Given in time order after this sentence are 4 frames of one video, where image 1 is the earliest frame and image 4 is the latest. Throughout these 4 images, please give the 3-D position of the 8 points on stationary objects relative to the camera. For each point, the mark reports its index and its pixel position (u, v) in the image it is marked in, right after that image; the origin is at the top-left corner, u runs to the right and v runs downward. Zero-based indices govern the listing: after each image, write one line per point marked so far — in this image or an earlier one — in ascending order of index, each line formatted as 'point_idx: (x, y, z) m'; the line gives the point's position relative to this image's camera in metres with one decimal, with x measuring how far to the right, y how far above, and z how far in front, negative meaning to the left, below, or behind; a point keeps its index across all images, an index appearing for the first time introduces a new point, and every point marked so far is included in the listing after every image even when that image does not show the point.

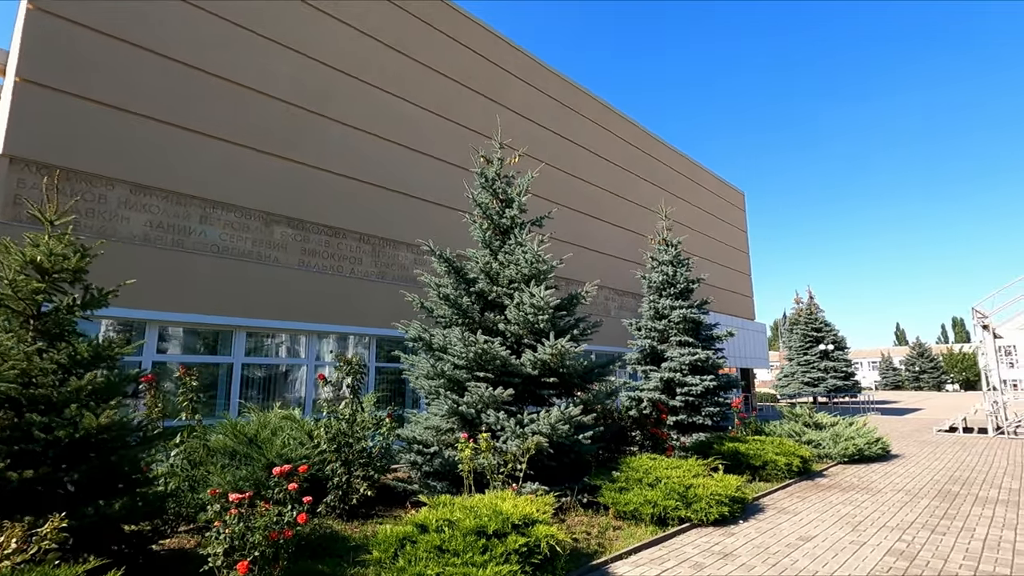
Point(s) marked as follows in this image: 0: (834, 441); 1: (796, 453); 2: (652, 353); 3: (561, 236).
0: (+6.9, -3.3, +11.5) m
1: (+5.1, -3.0, +9.7) m
2: (+3.4, -1.6, +13.1) m
3: (+1.3, +1.8, +17.3) m
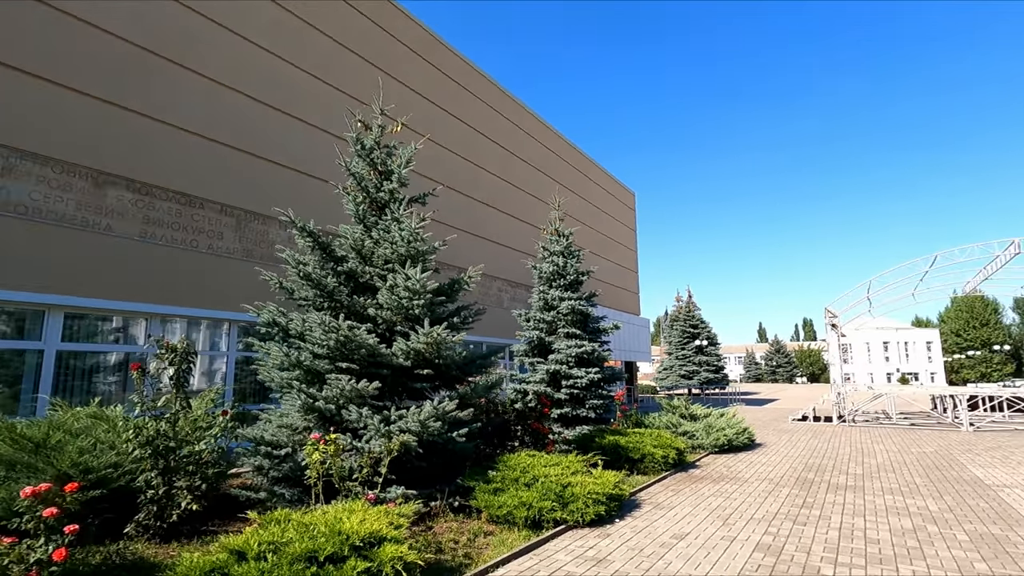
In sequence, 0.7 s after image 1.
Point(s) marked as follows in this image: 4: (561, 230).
0: (+4.3, -3.2, +11.9) m
1: (+2.9, -2.9, +9.8) m
2: (+0.6, -1.3, +12.8) m
3: (-2.1, +2.1, +16.5) m
4: (+1.3, +1.5, +13.8) m
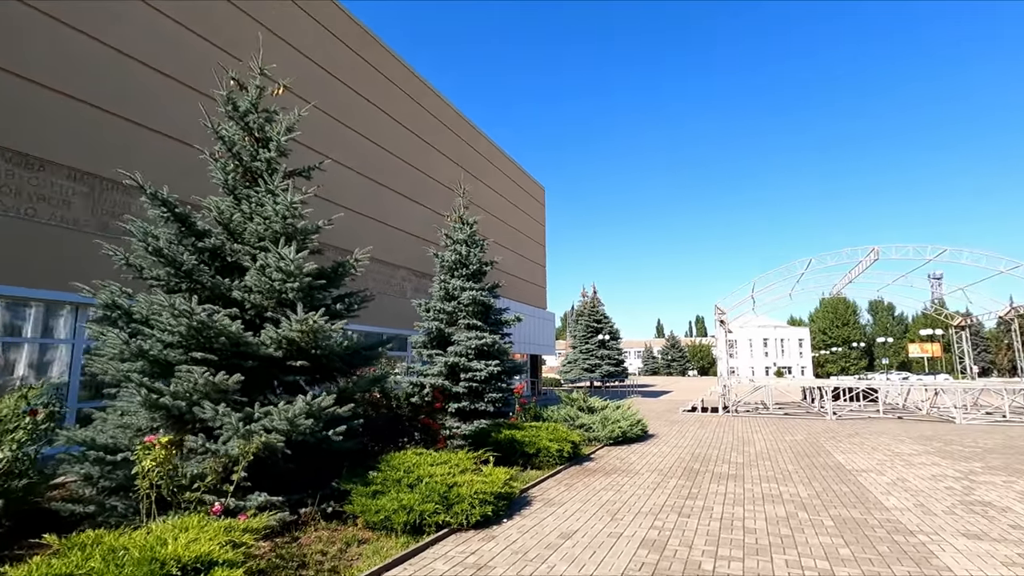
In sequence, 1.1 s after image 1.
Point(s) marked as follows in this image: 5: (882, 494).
0: (+2.0, -3.0, +12.0) m
1: (+1.0, -2.7, +9.7) m
2: (-1.7, -1.1, +12.2) m
3: (-4.9, +2.5, +15.5) m
4: (-1.2, +1.7, +13.3) m
5: (+5.0, -2.8, +7.3) m
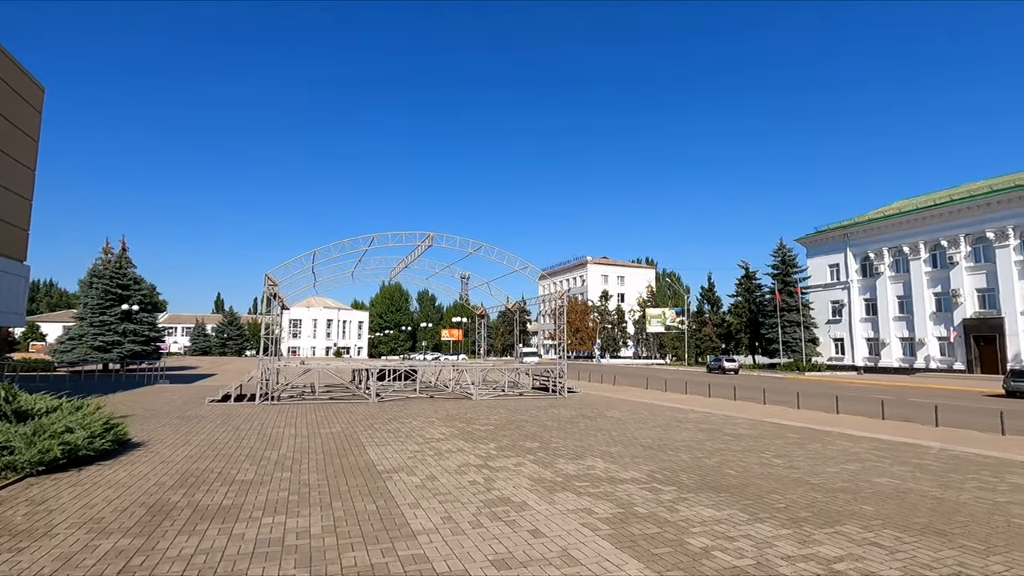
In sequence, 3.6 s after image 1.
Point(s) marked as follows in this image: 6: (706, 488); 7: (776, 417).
0: (-6.5, -2.1, +7.2) m
1: (-5.7, -1.8, +4.9) m
2: (-9.2, +0.2, +4.9) m
3: (-13.3, +4.3, +5.1) m
4: (-9.2, +3.1, +6.1) m
5: (-1.1, -2.4, +5.9) m
6: (+2.5, -2.5, +6.8) m
7: (+8.0, -3.9, +16.2) m
